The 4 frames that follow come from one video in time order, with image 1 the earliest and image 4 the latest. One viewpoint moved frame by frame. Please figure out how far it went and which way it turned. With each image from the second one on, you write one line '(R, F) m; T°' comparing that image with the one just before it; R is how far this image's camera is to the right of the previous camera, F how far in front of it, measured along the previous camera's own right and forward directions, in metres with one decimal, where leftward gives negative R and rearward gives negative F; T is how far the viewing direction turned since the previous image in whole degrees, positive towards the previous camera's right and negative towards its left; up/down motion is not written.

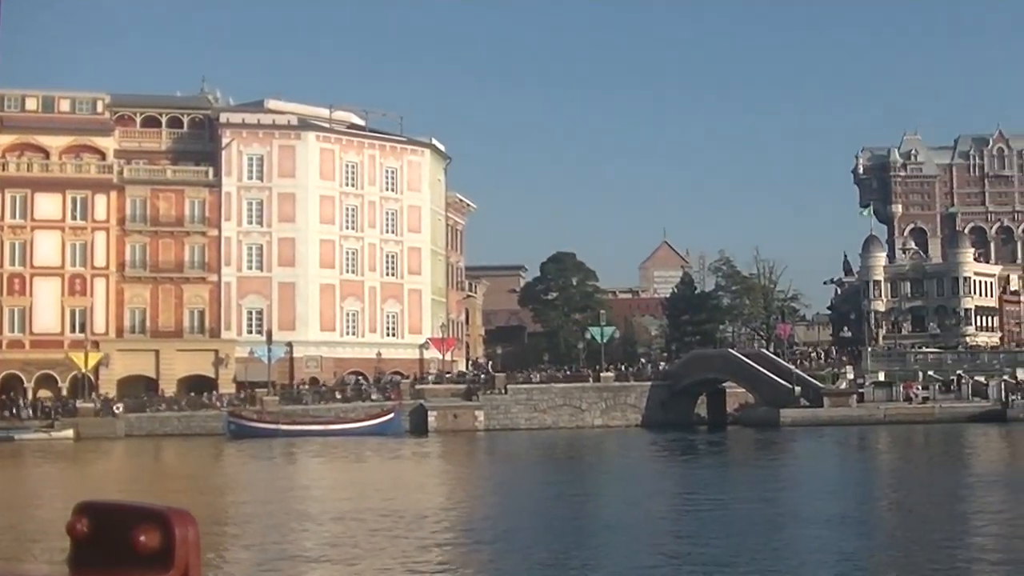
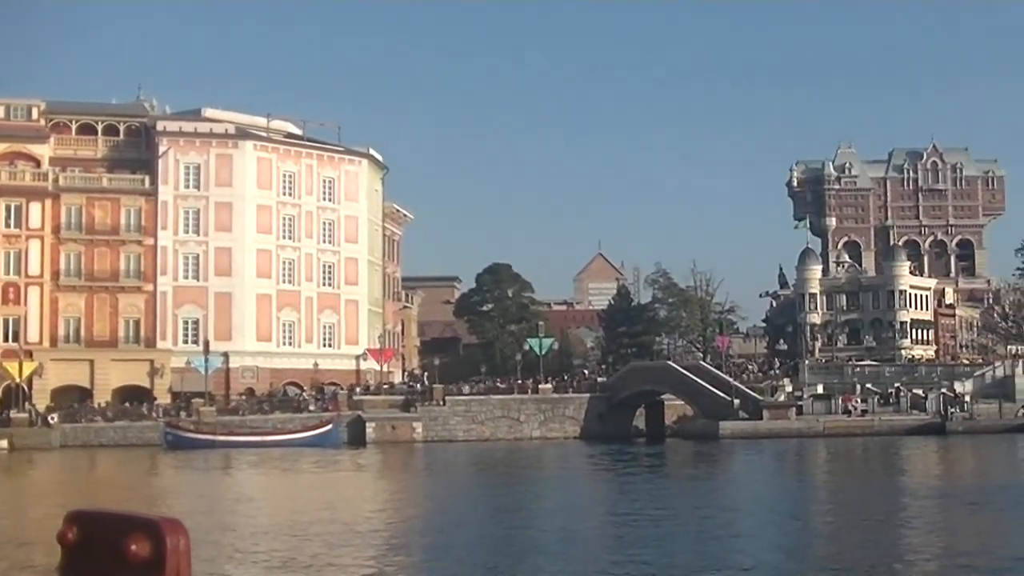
(-0.1, +0.1) m; +3°
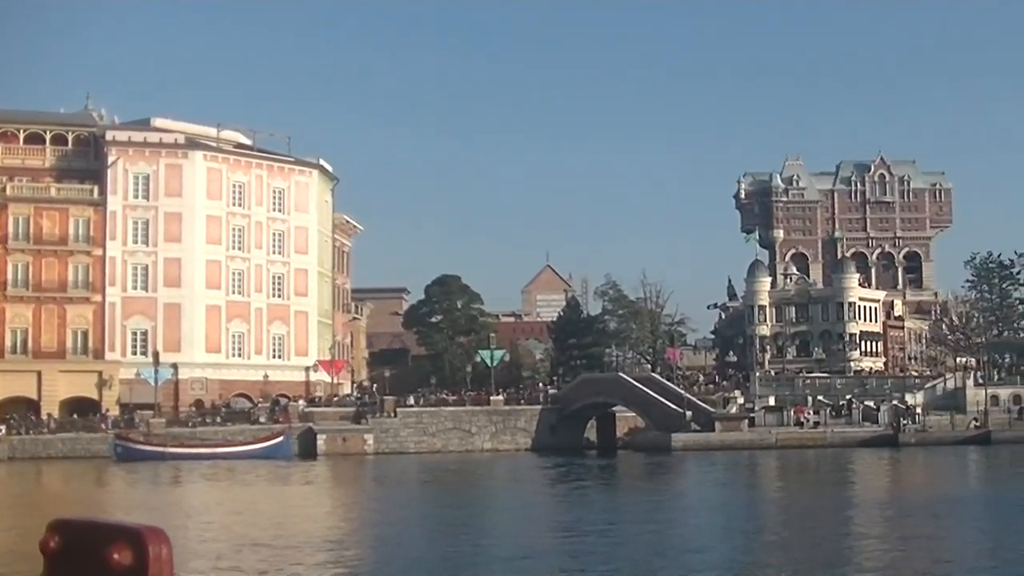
(-0.1, 0.0) m; +2°
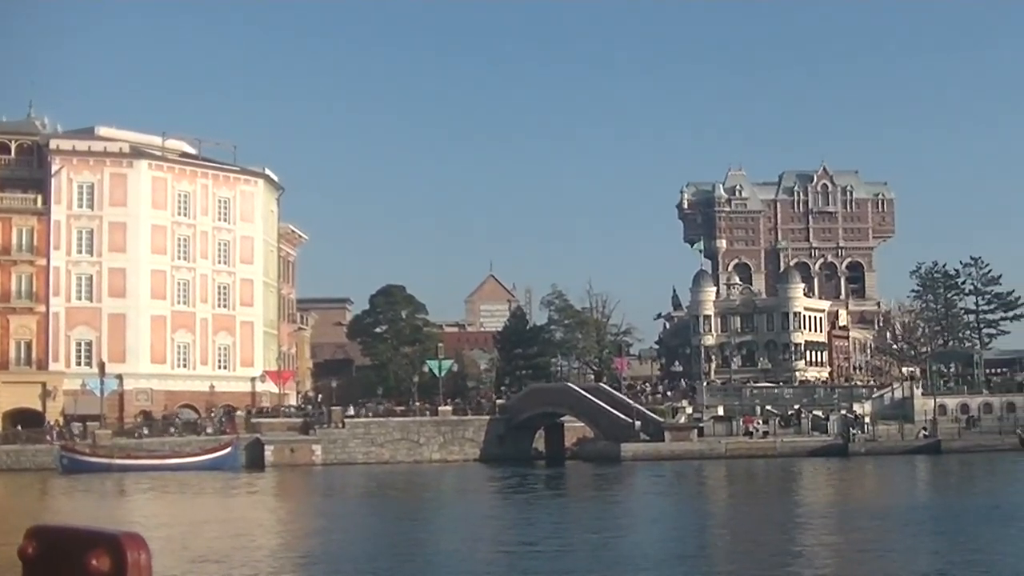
(-0.1, -0.1) m; +2°
